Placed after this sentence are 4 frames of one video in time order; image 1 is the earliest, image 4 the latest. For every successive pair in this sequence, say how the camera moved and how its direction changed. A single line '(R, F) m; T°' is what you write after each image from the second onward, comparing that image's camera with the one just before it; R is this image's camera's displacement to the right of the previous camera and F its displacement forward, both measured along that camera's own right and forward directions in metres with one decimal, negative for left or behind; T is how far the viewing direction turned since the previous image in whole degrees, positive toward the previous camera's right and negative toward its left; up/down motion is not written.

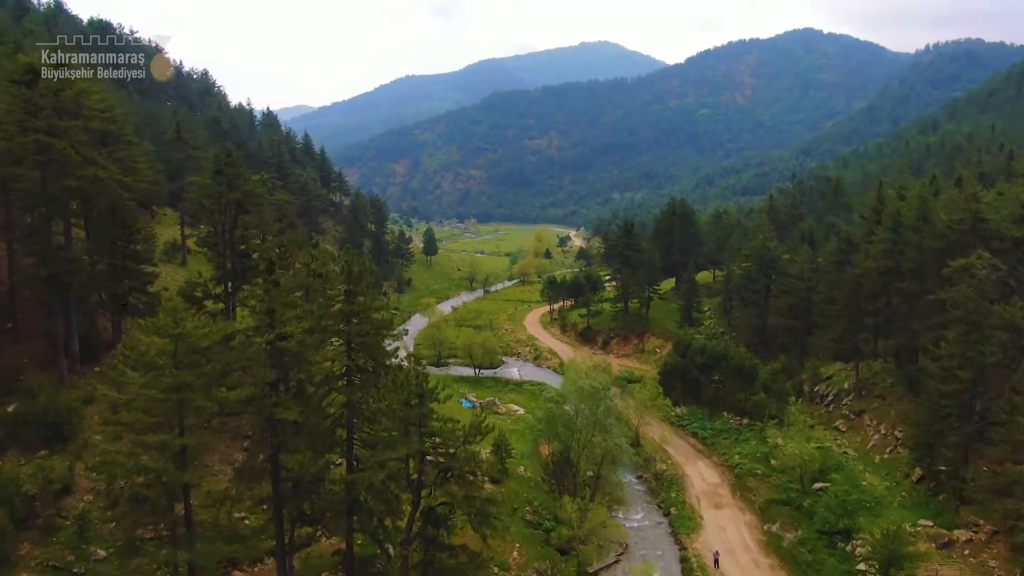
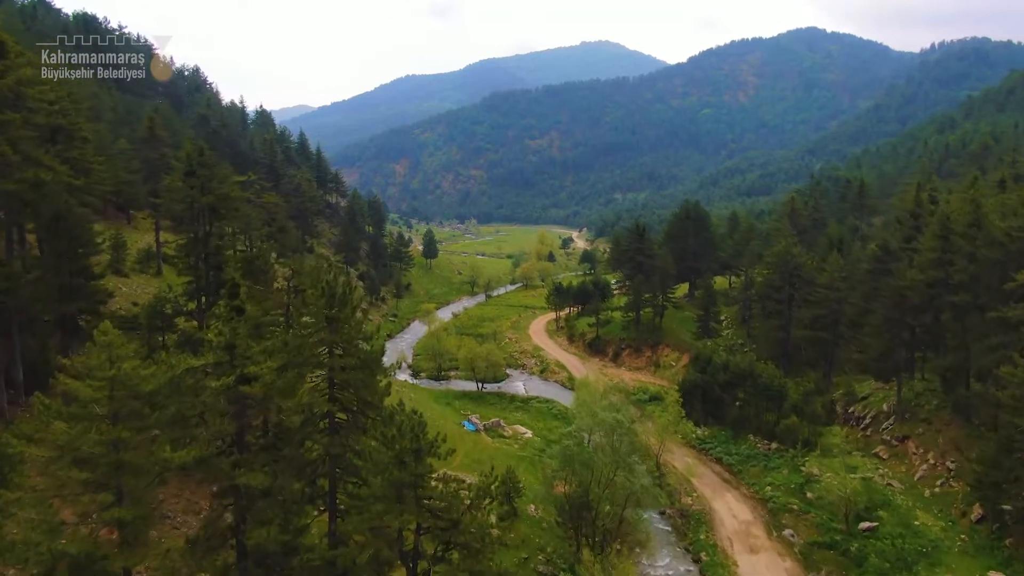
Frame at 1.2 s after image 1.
(-0.7, +5.3) m; 0°
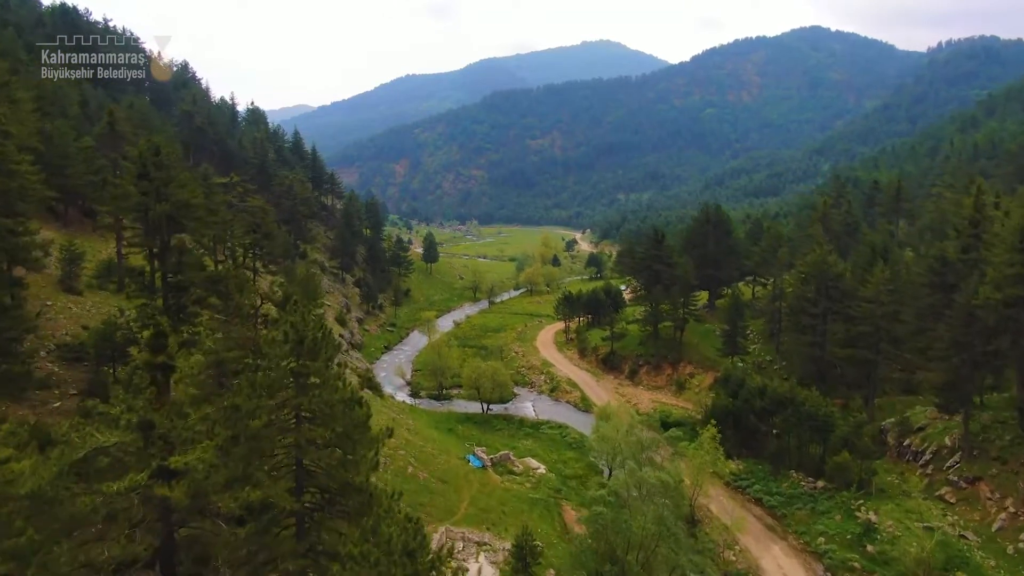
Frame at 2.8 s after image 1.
(-1.0, +6.7) m; 0°
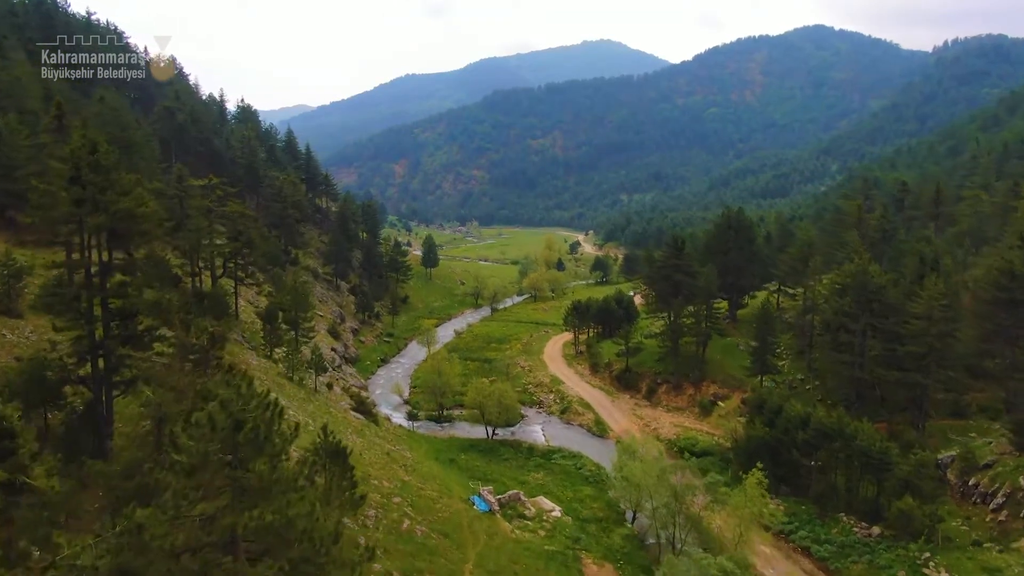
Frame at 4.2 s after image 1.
(-0.8, +6.3) m; 0°
